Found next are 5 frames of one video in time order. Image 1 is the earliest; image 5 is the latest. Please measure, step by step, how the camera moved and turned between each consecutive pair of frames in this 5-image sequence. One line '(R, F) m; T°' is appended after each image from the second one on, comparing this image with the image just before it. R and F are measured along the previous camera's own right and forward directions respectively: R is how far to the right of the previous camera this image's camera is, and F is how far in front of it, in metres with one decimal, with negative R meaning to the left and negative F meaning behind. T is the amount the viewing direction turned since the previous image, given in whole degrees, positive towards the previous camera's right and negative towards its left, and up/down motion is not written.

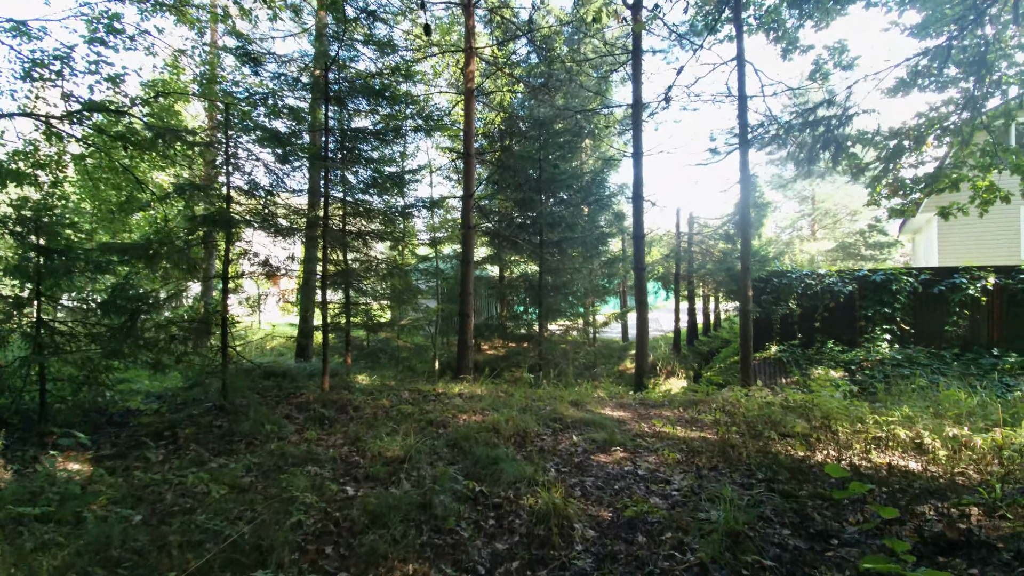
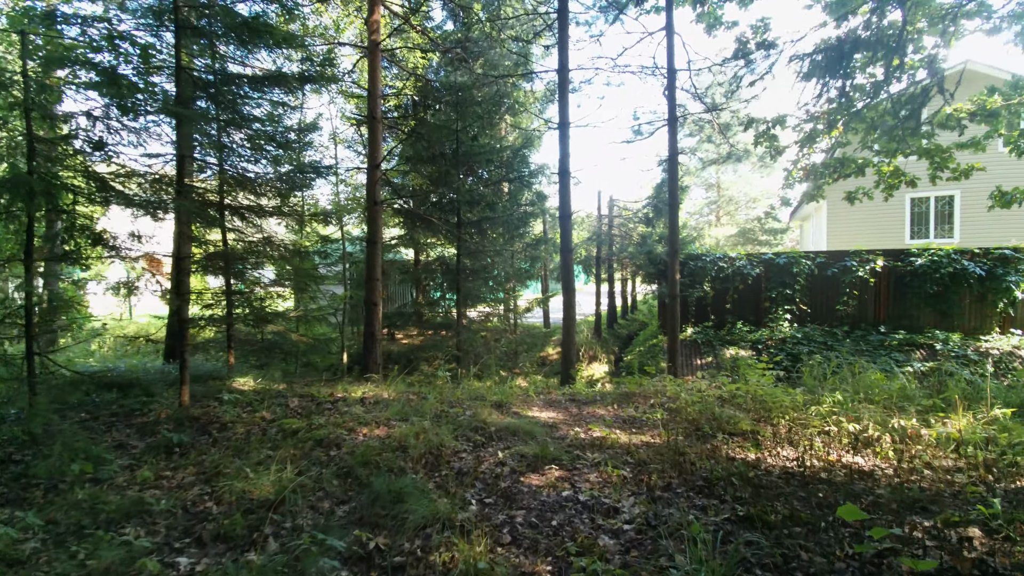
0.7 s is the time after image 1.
(+0.1, +0.8) m; +10°
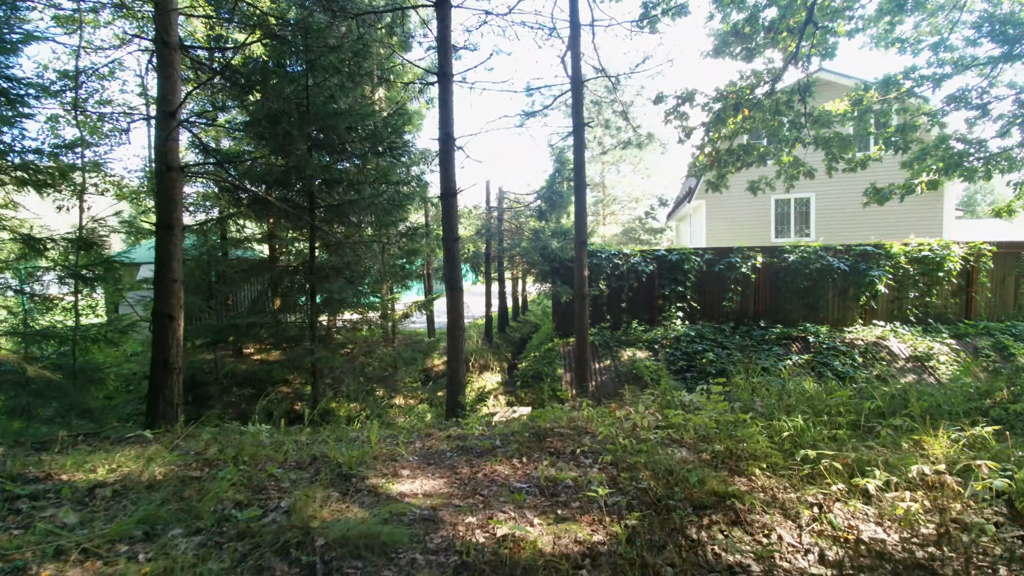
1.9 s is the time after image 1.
(+0.2, +1.5) m; +14°
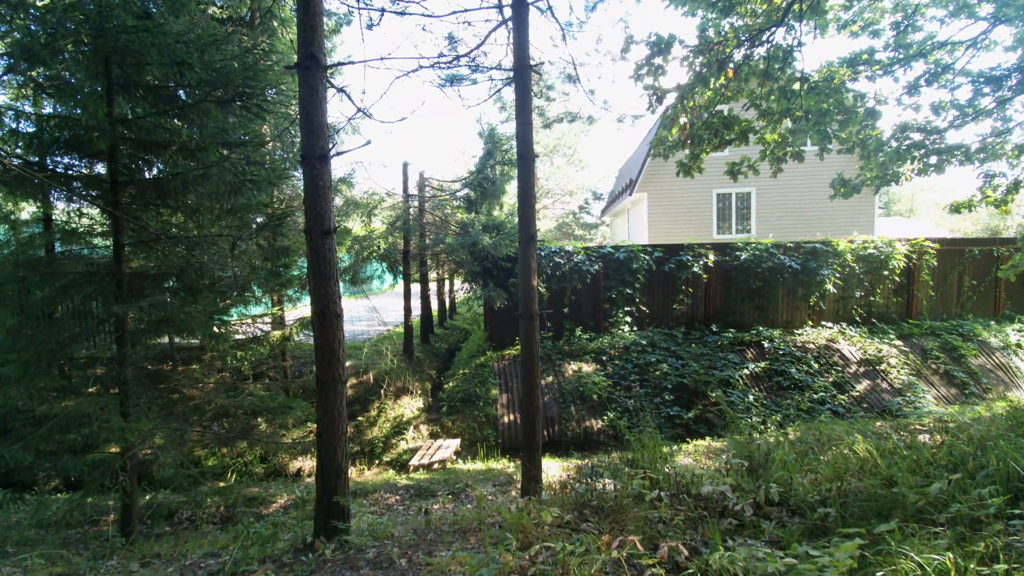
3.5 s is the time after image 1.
(+0.1, +1.8) m; +9°
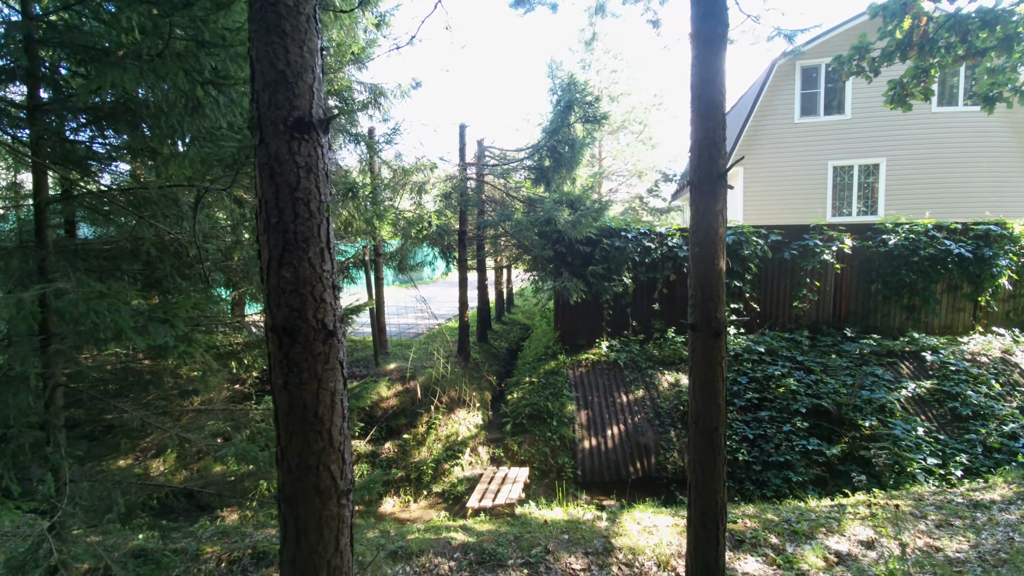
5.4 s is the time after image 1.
(-0.5, +1.8) m; -6°
